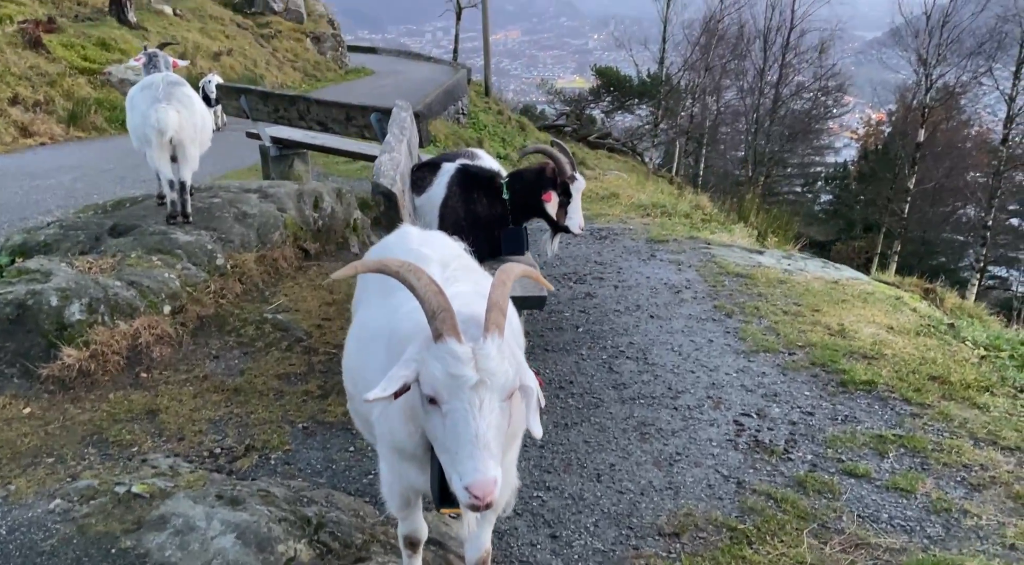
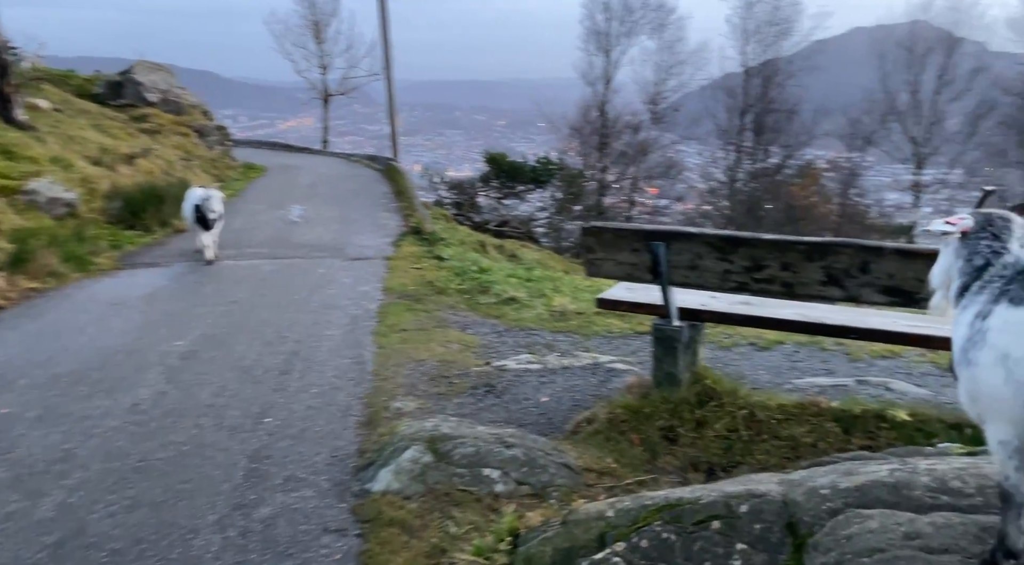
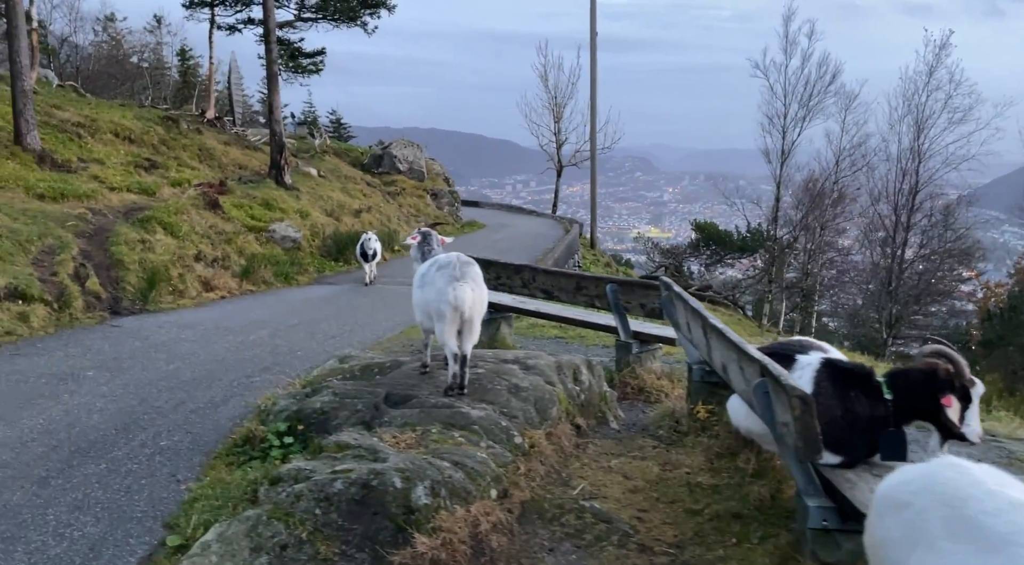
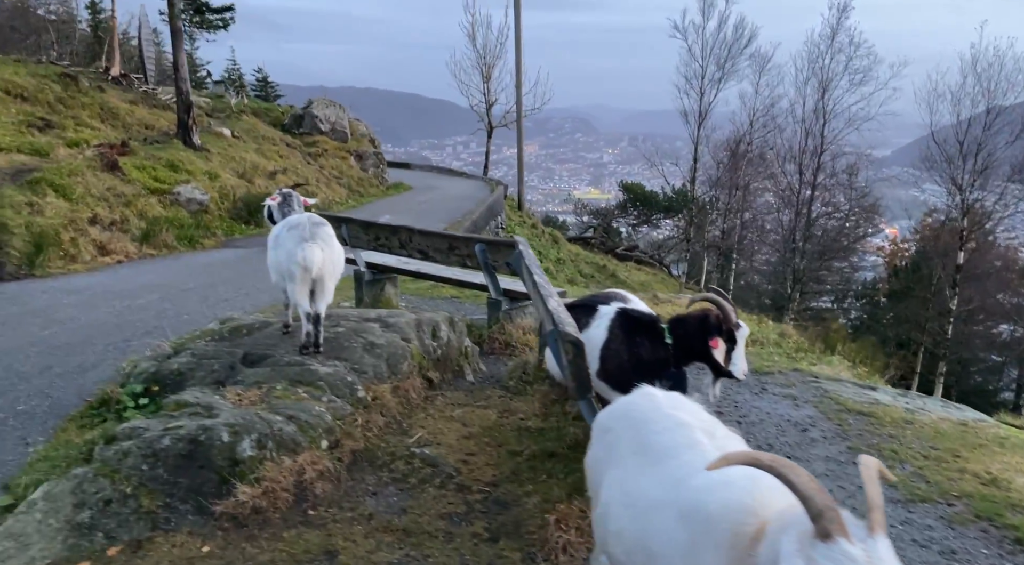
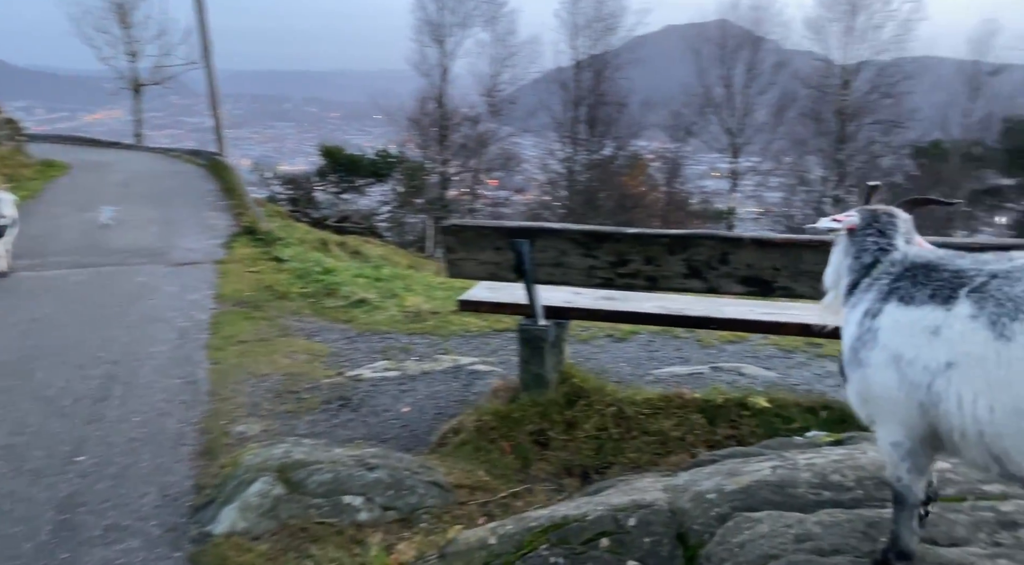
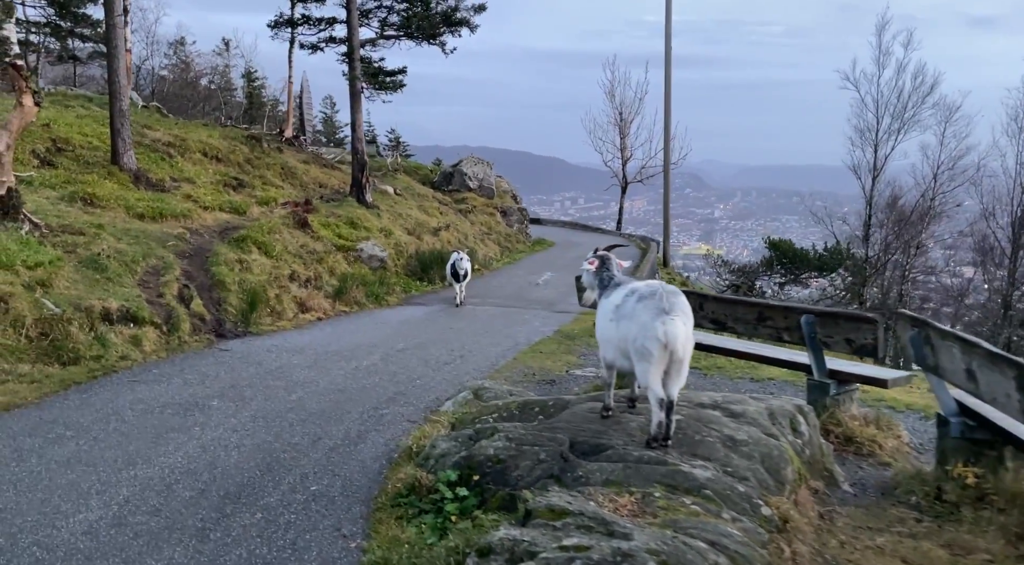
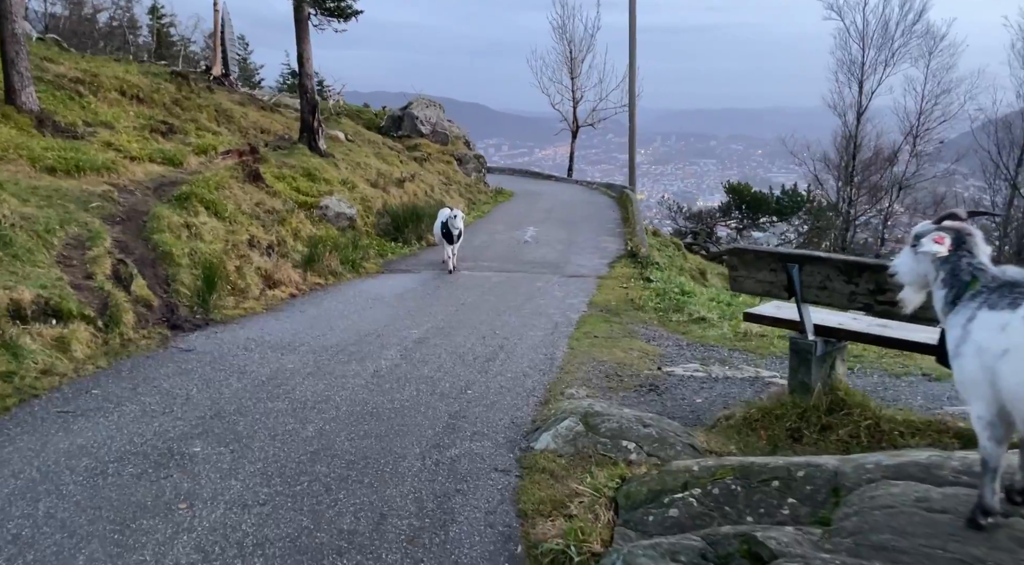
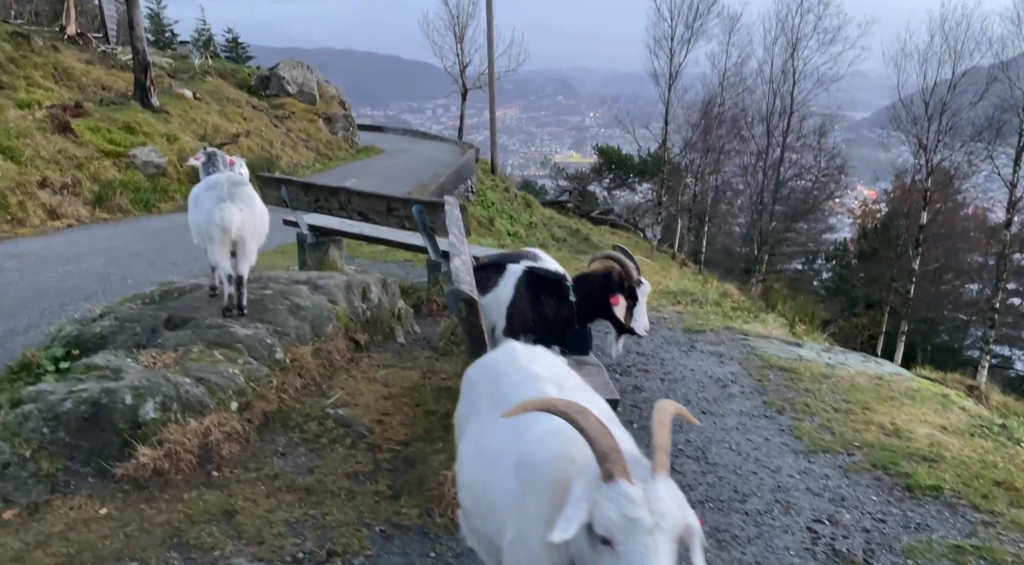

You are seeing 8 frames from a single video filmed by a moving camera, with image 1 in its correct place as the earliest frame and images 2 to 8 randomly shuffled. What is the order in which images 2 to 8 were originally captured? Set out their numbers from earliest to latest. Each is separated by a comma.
8, 4, 3, 6, 7, 2, 5
